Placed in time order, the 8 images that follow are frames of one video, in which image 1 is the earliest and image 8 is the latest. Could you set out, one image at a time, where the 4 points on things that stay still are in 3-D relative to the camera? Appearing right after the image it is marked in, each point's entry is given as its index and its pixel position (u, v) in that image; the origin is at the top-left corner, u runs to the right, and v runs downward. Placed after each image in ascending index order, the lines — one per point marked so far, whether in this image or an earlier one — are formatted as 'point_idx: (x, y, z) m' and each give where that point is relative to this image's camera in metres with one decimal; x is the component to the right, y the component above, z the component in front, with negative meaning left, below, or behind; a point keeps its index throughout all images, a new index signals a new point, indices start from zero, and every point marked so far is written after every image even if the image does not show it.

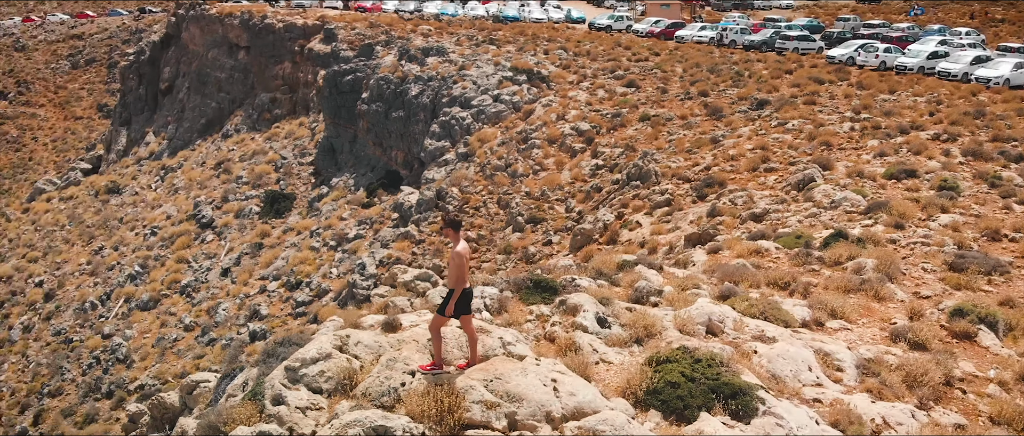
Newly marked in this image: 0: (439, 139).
0: (-1.3, +1.4, +14.7) m
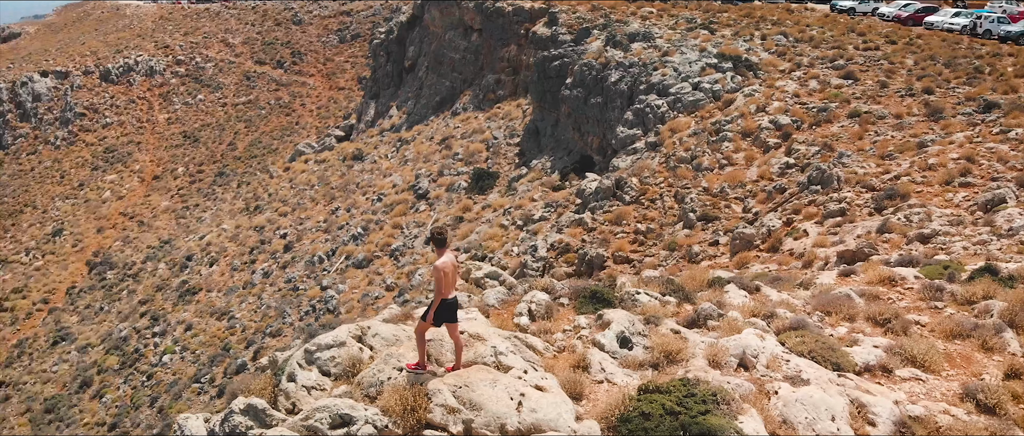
0: (+2.1, +1.6, +14.7) m
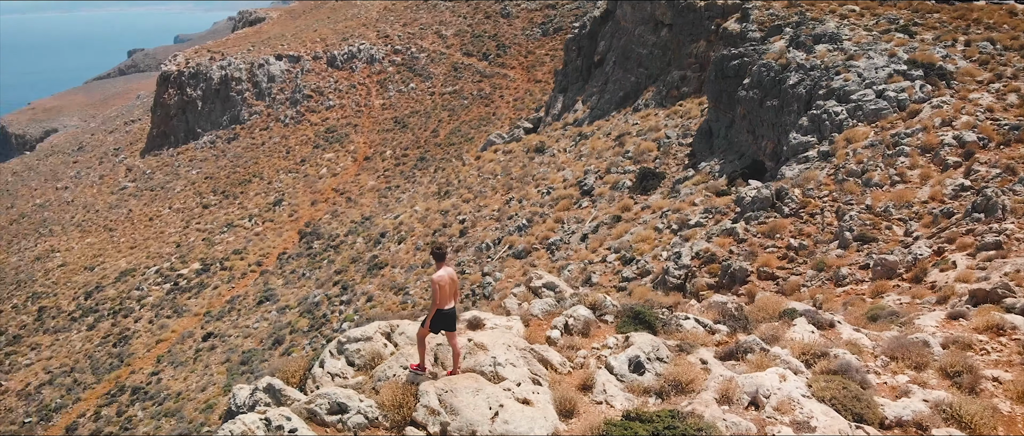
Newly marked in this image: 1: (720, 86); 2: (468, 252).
0: (+4.8, +1.4, +14.0) m
1: (+4.2, +2.7, +17.2) m
2: (-0.9, -0.8, +19.5) m
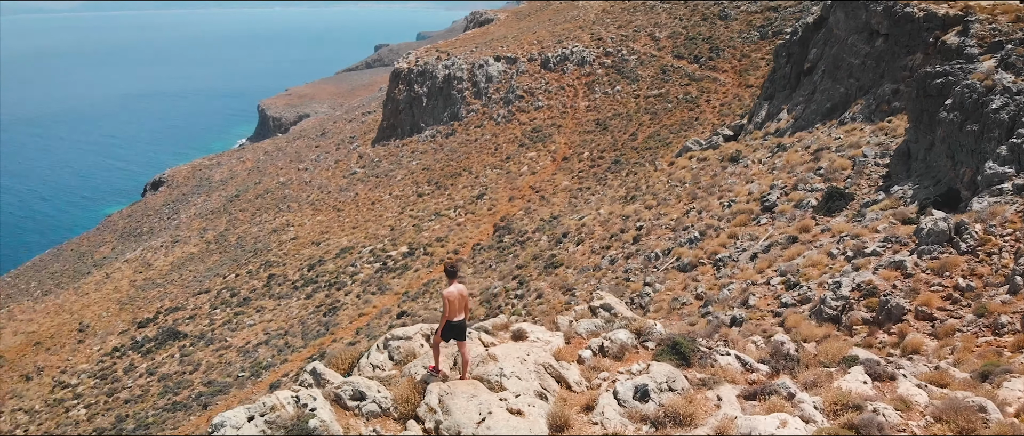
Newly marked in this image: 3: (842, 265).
0: (+7.3, +0.8, +12.8) m
1: (+7.7, +2.1, +16.1) m
2: (+3.1, -0.9, +19.5) m
3: (+5.3, -0.7, +13.9) m
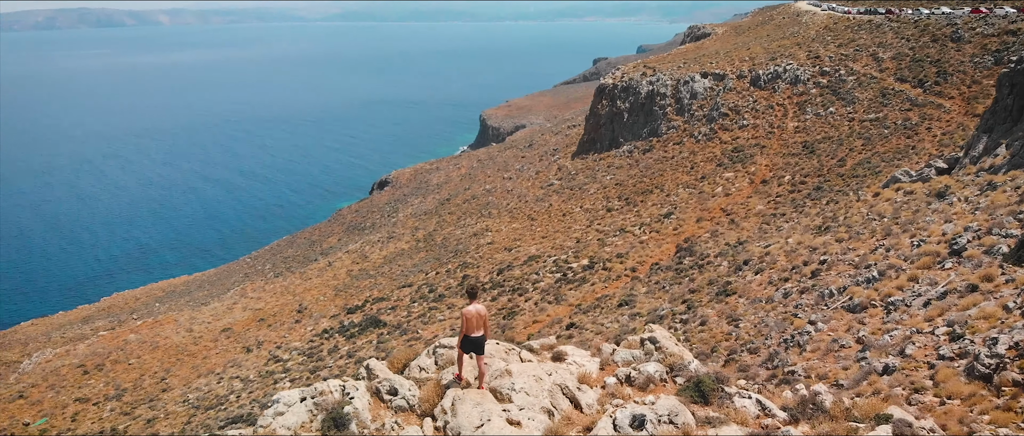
0: (+9.3, -0.1, +11.3) m
1: (+10.5, +1.1, +14.4) m
2: (+6.7, -1.7, +18.9) m
3: (+7.5, -1.5, +12.9) m
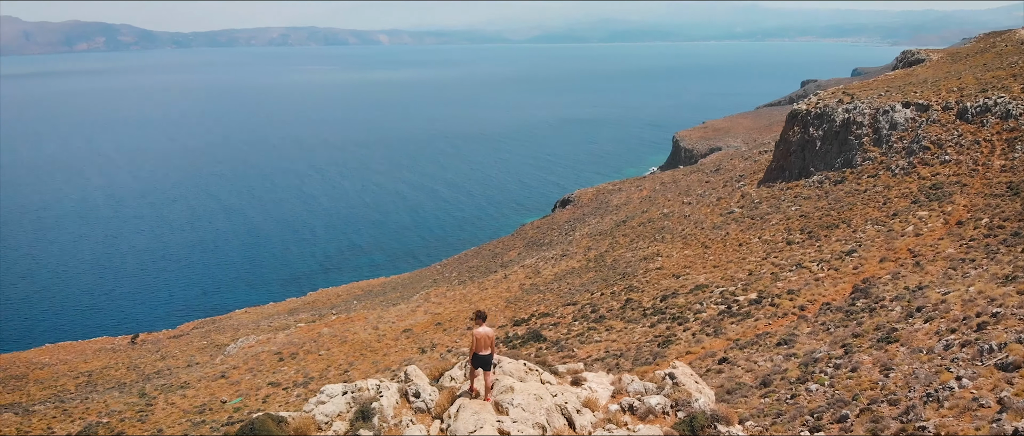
0: (+10.4, -1.1, +9.9) m
1: (+12.4, 0.0, +12.8) m
2: (+9.4, -2.7, +17.9) m
3: (+8.9, -2.4, +11.8) m
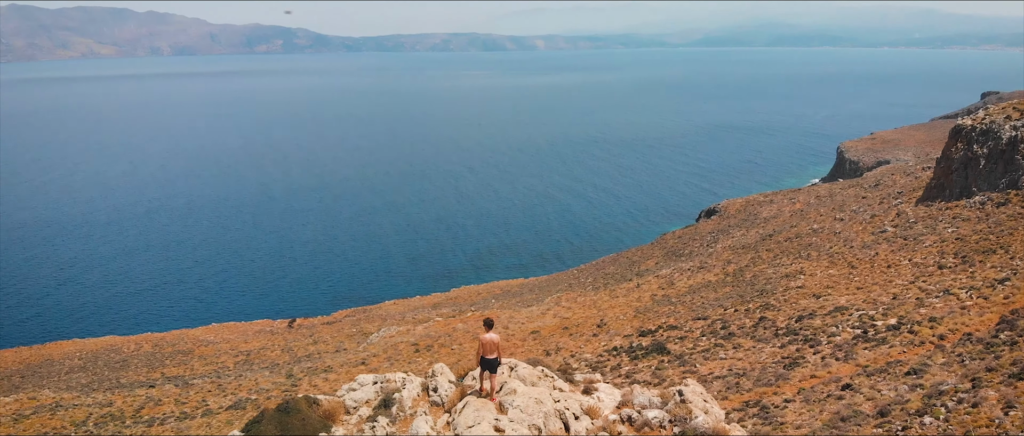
0: (+11.0, -1.7, +8.8) m
1: (+13.4, -0.8, +11.3) m
2: (+11.2, -3.4, +16.8) m
3: (+9.7, -3.0, +10.9) m
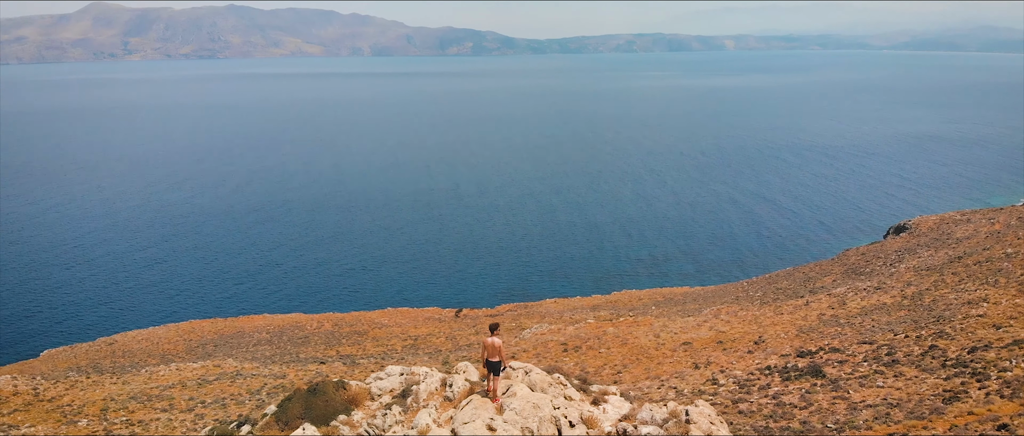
0: (+11.2, -2.4, +7.3) m
1: (+14.1, -1.6, +9.2) m
2: (+12.8, -4.2, +15.1) m
3: (+10.3, -3.7, +9.6) m
